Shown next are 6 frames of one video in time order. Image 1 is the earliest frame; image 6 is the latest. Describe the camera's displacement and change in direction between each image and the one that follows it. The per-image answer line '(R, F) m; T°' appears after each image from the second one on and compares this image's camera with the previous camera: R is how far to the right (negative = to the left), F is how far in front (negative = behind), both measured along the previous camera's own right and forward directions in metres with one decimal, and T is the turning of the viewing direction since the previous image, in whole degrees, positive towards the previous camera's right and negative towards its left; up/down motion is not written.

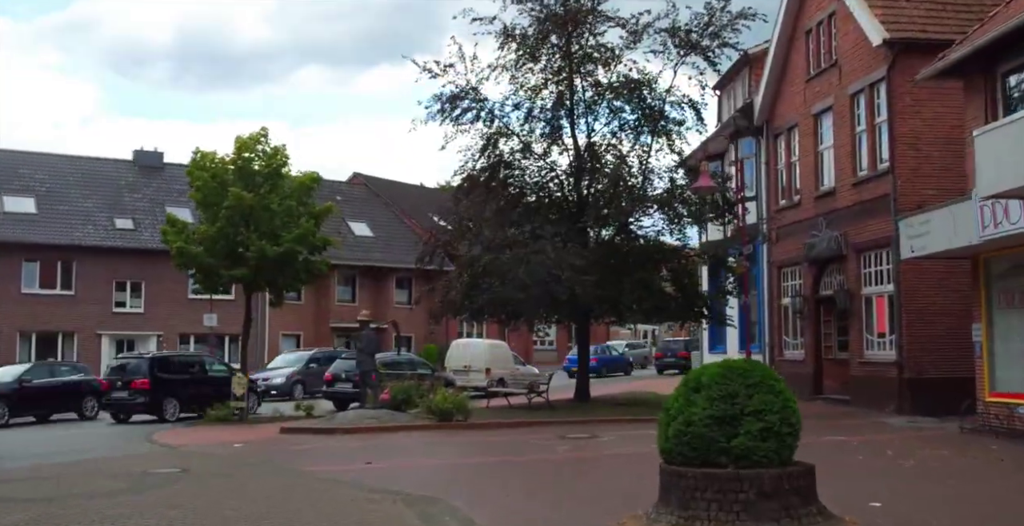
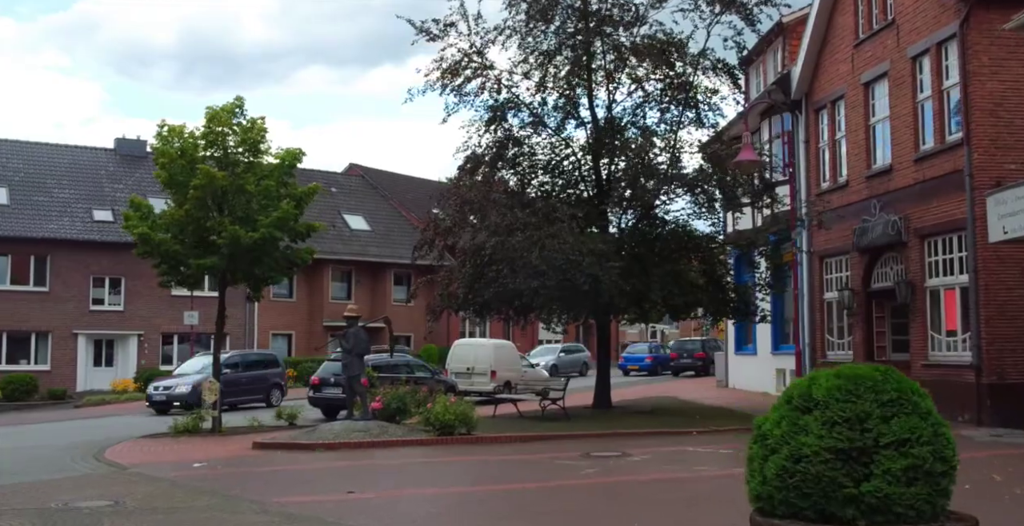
(-0.2, +2.8) m; 0°
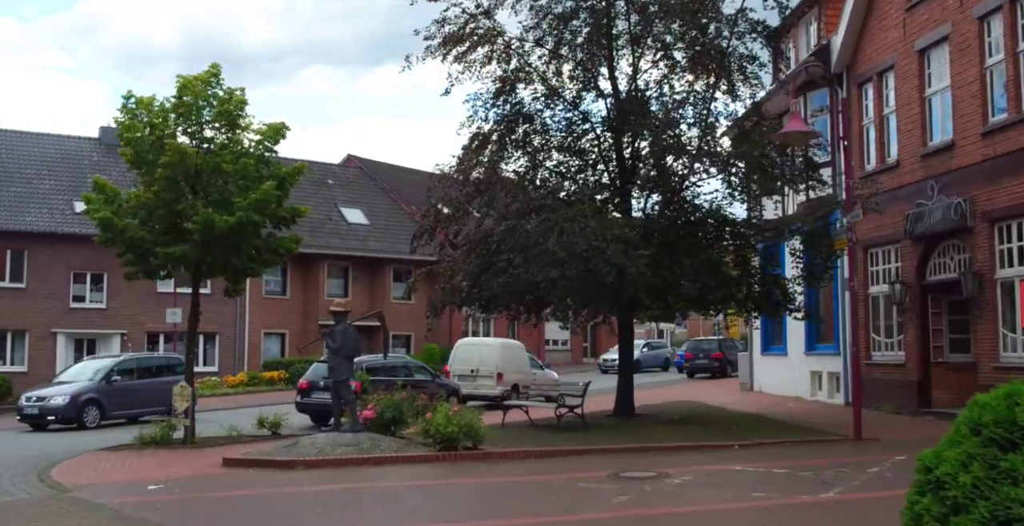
(-0.2, +2.3) m; 0°
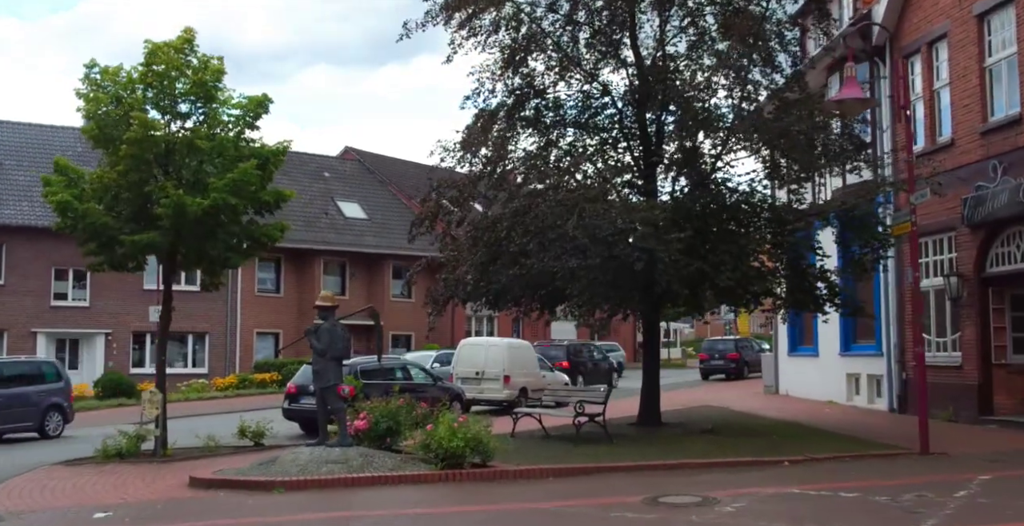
(-0.2, +2.0) m; 0°
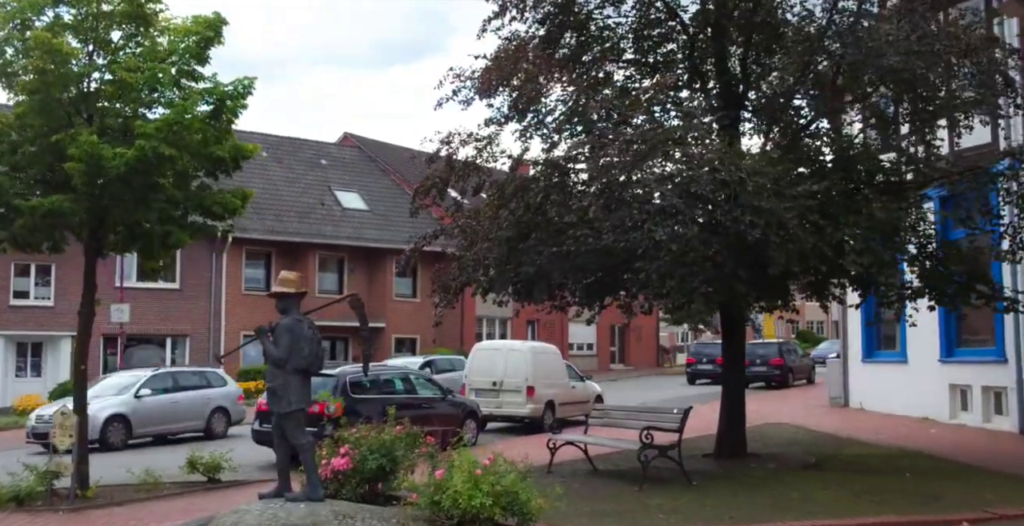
(-0.4, +4.0) m; 0°
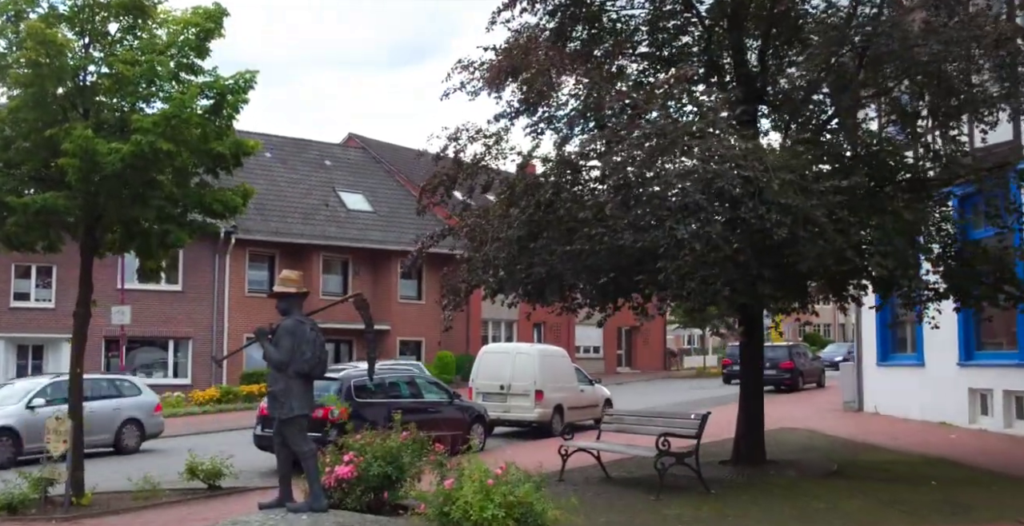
(-0.1, +0.4) m; 0°
